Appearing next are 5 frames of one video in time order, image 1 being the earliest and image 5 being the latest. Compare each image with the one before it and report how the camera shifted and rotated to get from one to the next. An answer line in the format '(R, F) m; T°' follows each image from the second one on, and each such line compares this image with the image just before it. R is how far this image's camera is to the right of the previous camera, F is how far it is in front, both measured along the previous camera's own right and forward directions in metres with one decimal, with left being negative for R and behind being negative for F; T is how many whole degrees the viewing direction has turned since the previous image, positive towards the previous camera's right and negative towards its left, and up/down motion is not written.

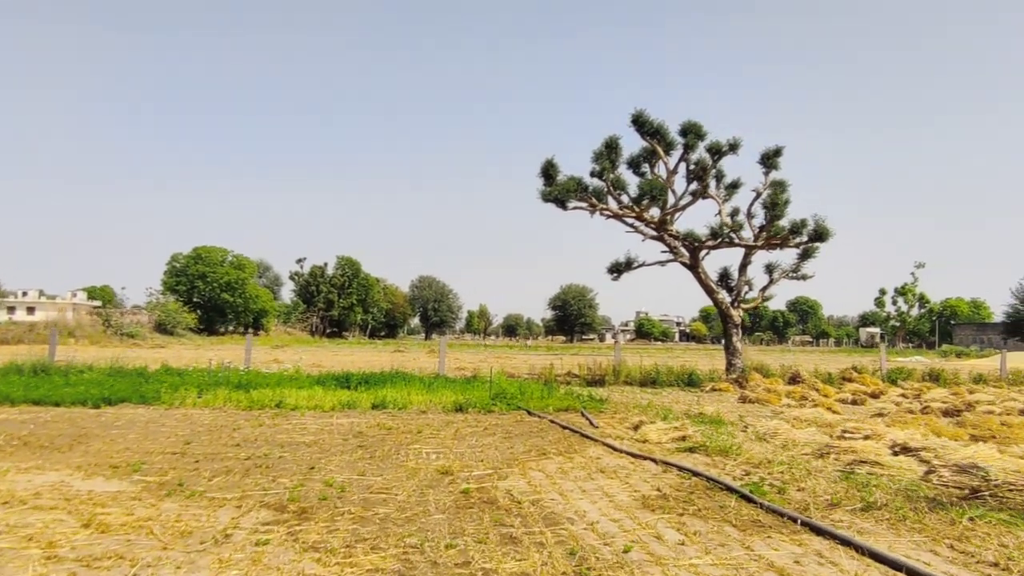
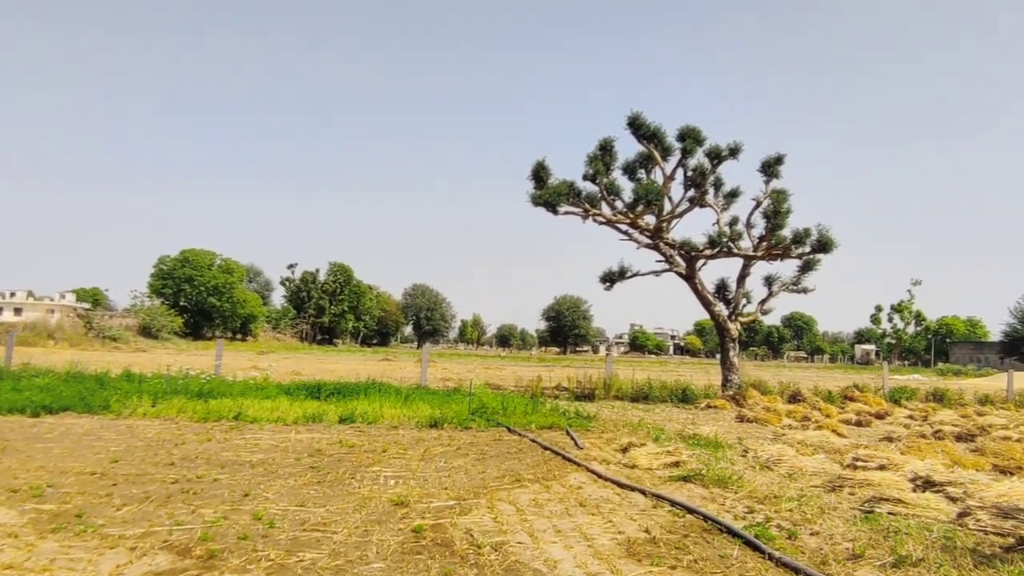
(+0.2, +0.9) m; 0°
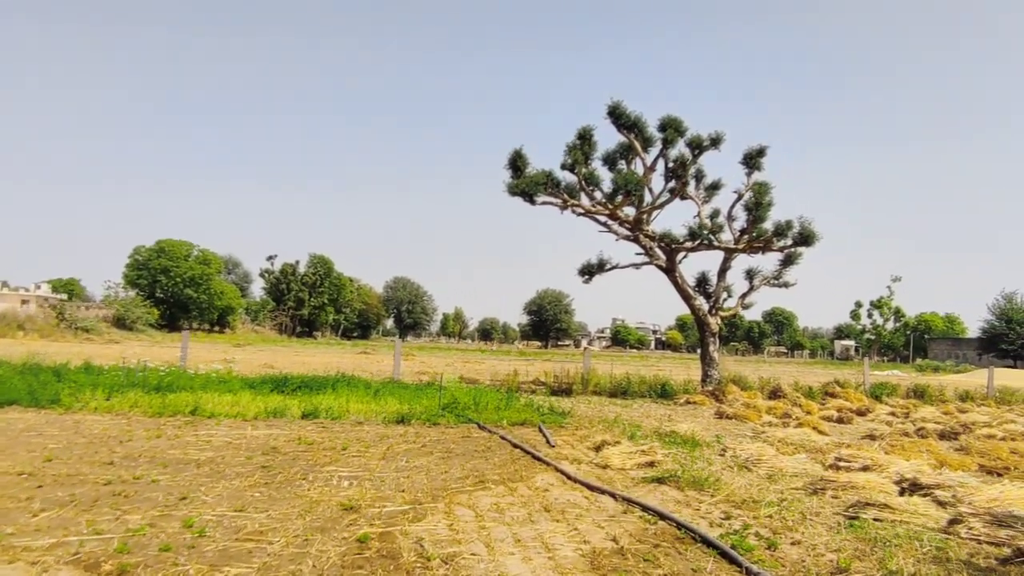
(+0.2, +0.4) m; +1°
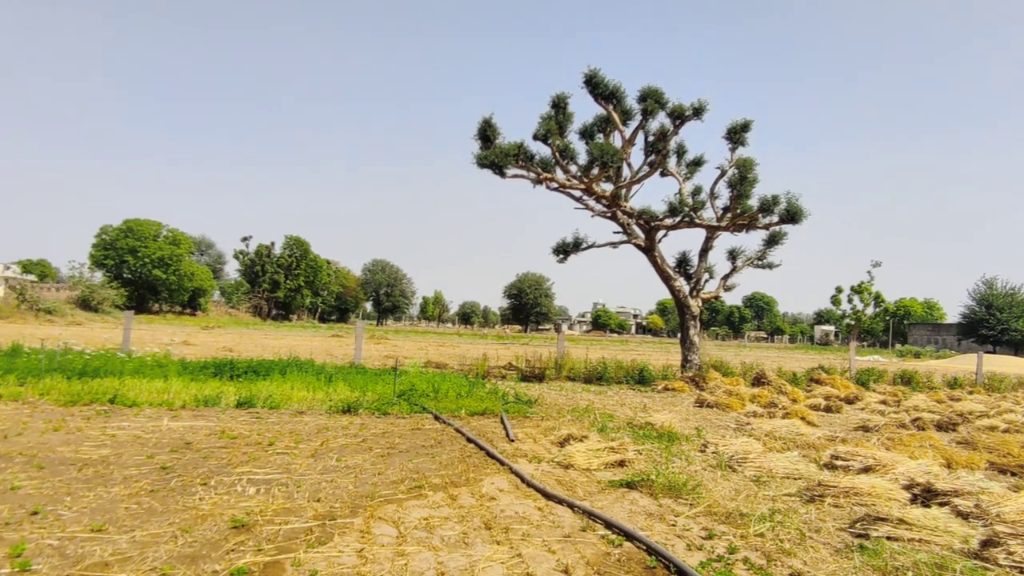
(+0.3, +1.0) m; +2°
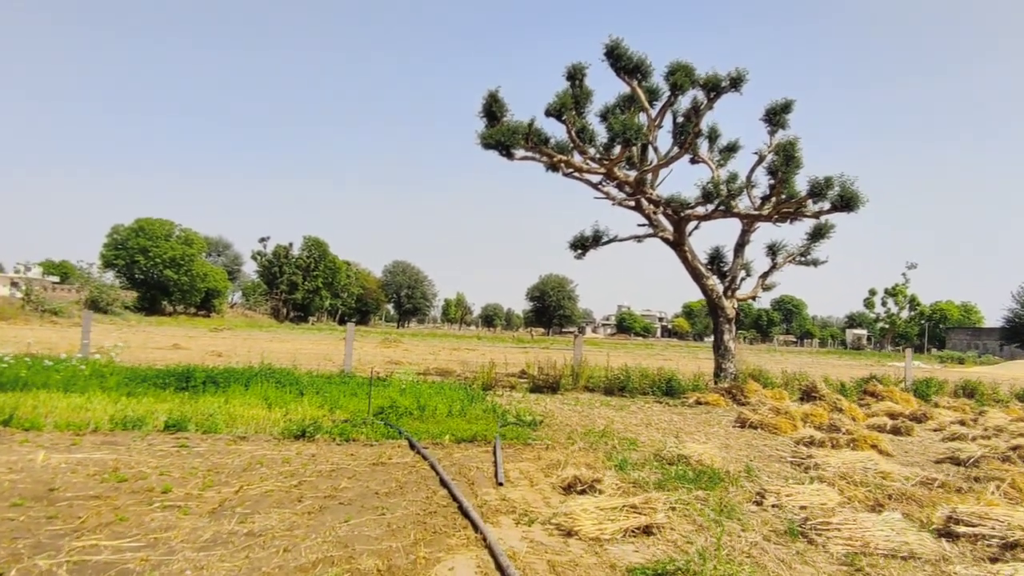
(+0.3, +1.9) m; -2°
